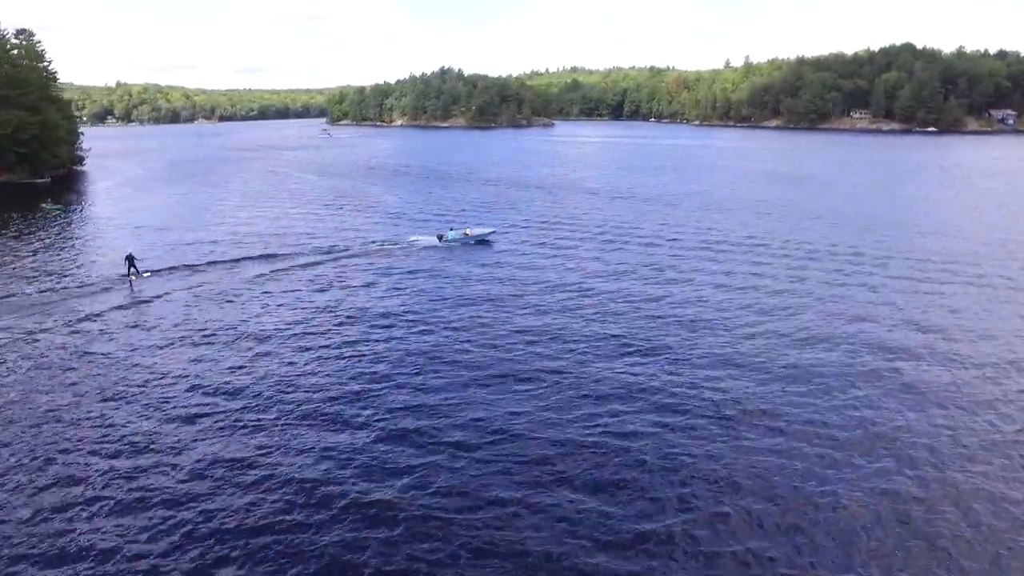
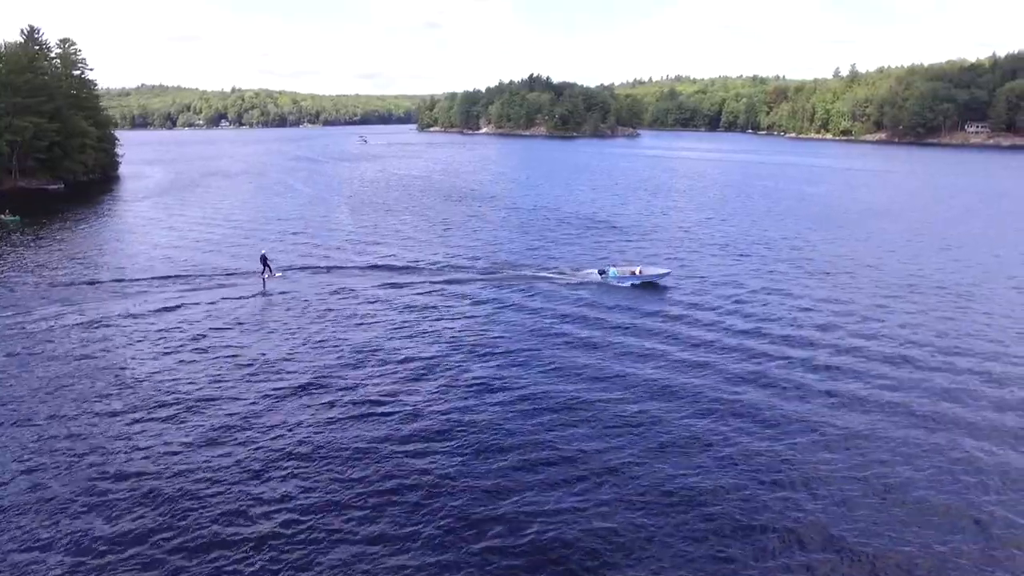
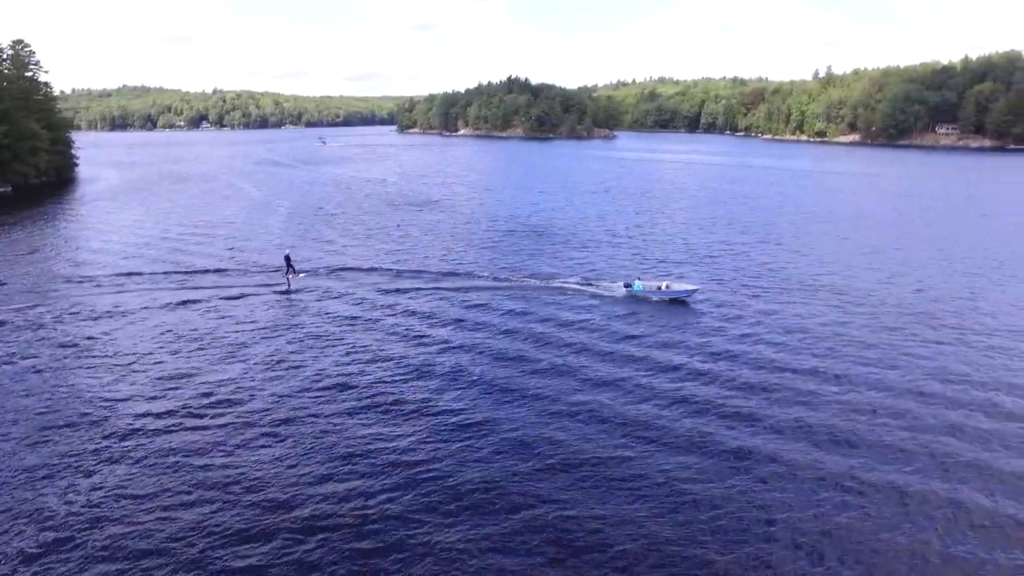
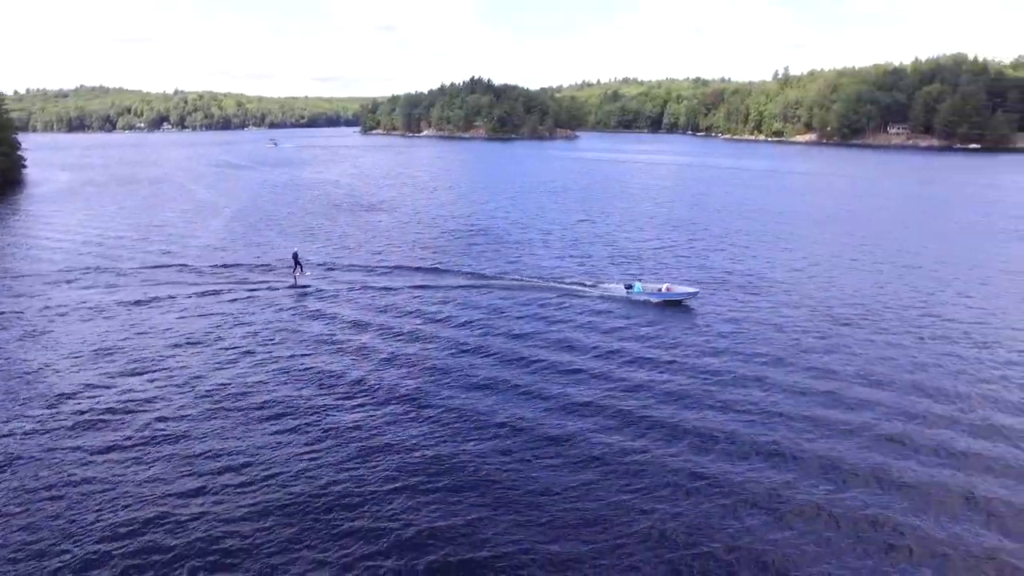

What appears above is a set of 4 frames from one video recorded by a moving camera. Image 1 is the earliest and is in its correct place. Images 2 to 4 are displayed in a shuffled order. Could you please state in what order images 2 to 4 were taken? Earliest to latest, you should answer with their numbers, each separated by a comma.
2, 3, 4
